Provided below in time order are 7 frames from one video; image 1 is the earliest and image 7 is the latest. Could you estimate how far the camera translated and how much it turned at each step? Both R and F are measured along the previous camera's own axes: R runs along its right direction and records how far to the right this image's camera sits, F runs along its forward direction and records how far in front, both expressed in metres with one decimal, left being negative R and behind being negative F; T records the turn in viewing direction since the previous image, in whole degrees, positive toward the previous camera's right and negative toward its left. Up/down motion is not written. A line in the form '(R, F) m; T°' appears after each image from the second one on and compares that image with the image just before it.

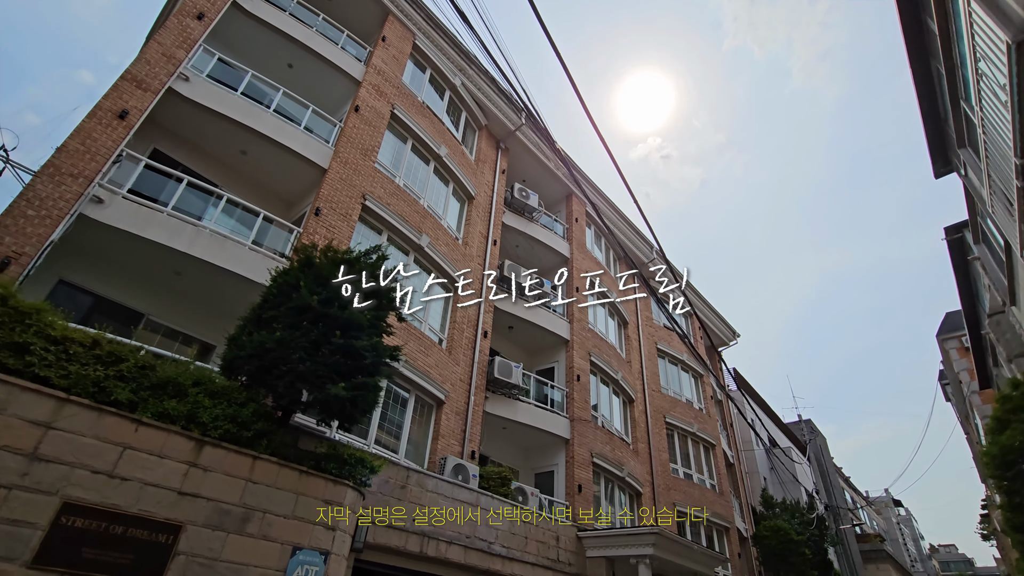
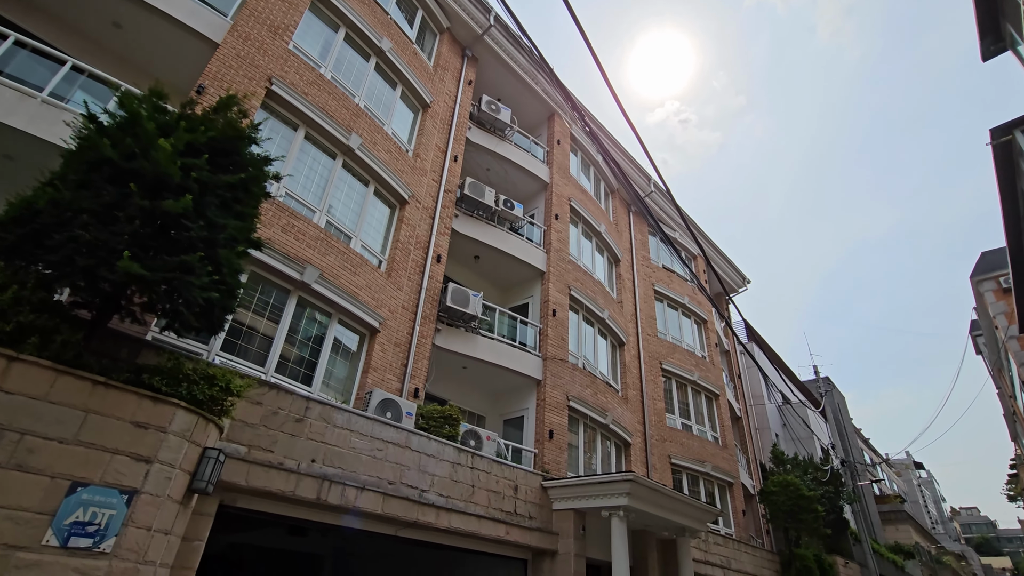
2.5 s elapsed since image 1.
(+1.2, +1.9) m; -2°
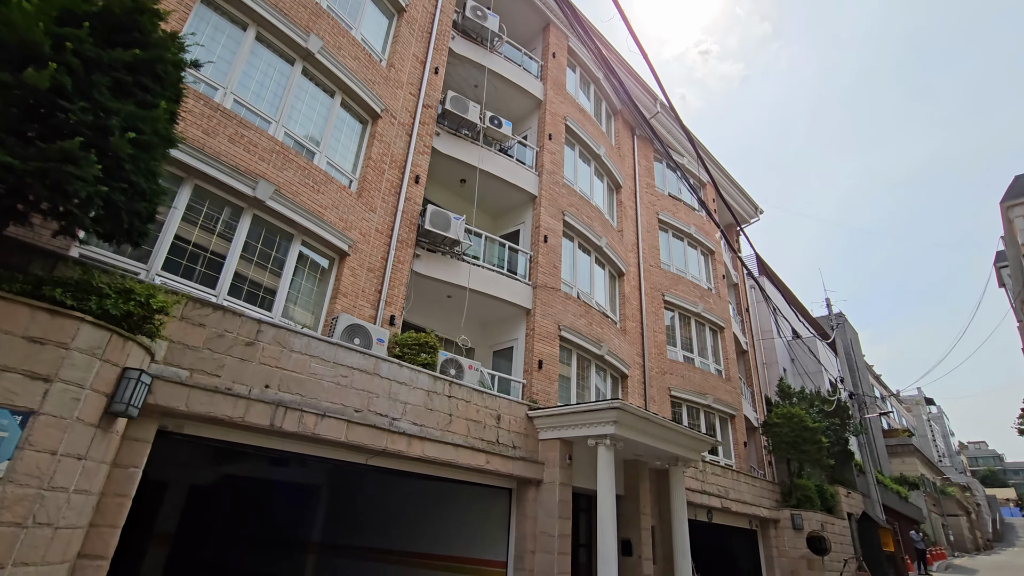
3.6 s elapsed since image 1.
(+0.6, +0.7) m; -1°
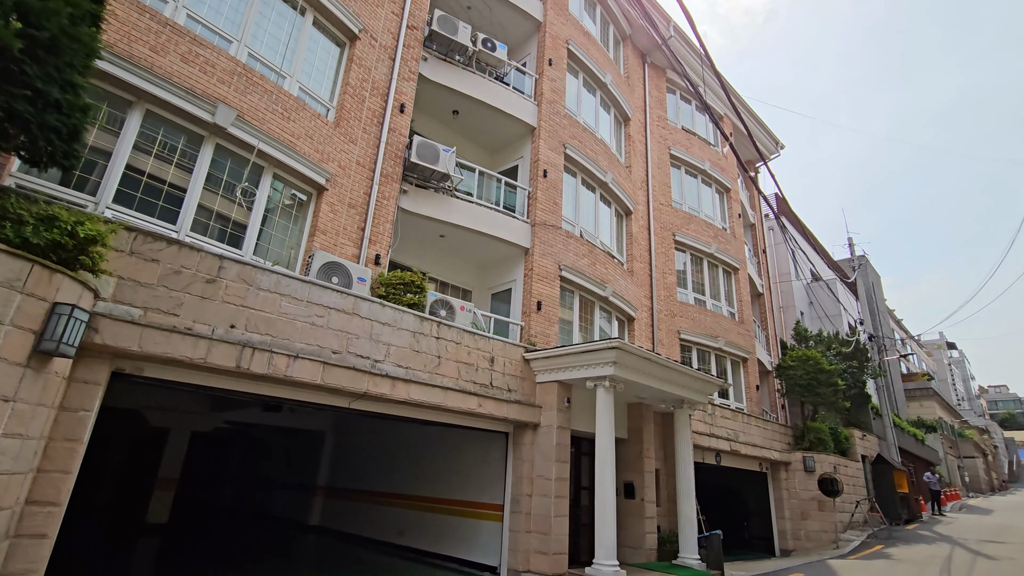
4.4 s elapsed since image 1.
(+0.4, +0.6) m; -2°
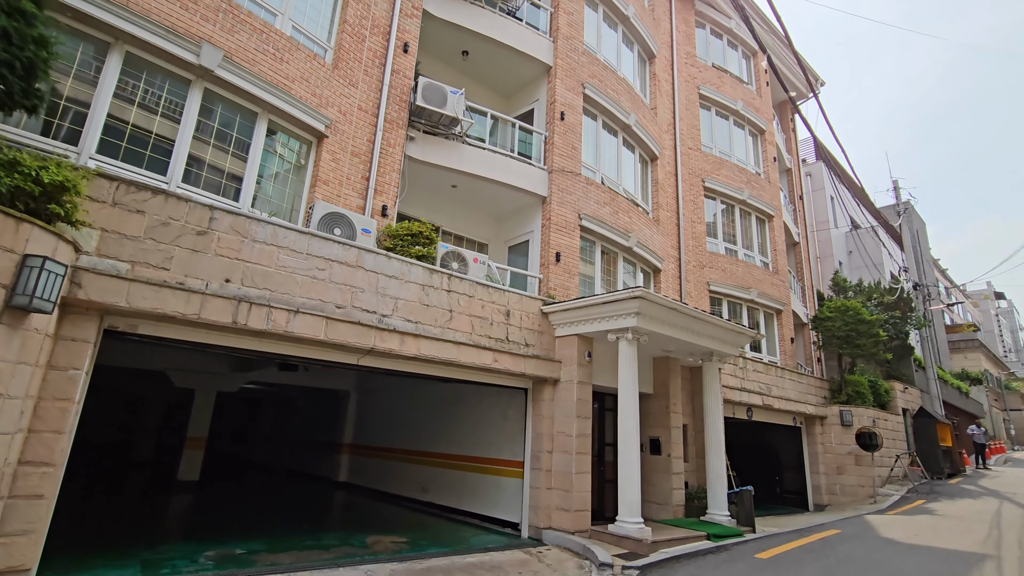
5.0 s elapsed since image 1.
(+0.2, +0.5) m; -3°
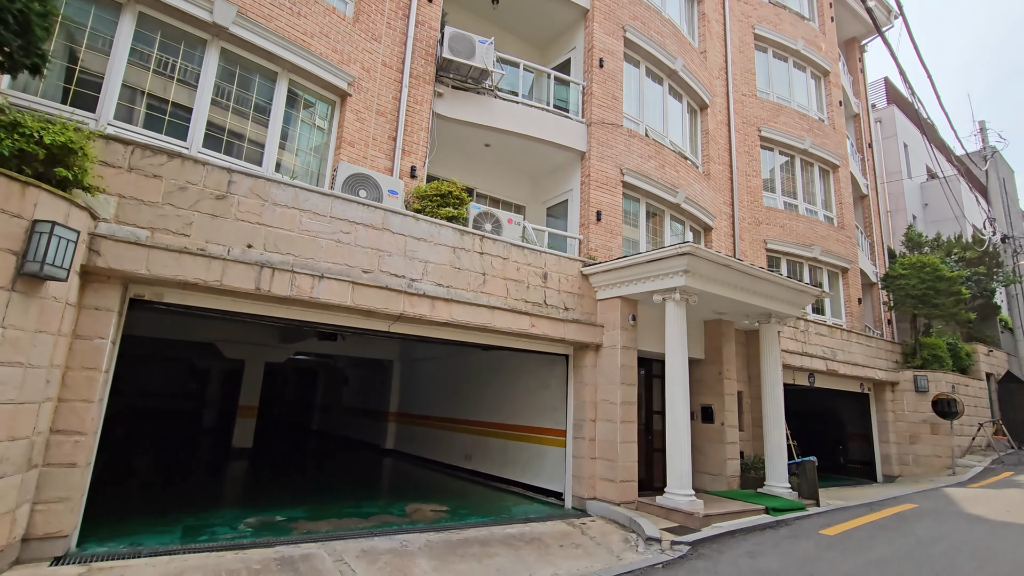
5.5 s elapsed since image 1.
(+0.1, +0.4) m; -5°
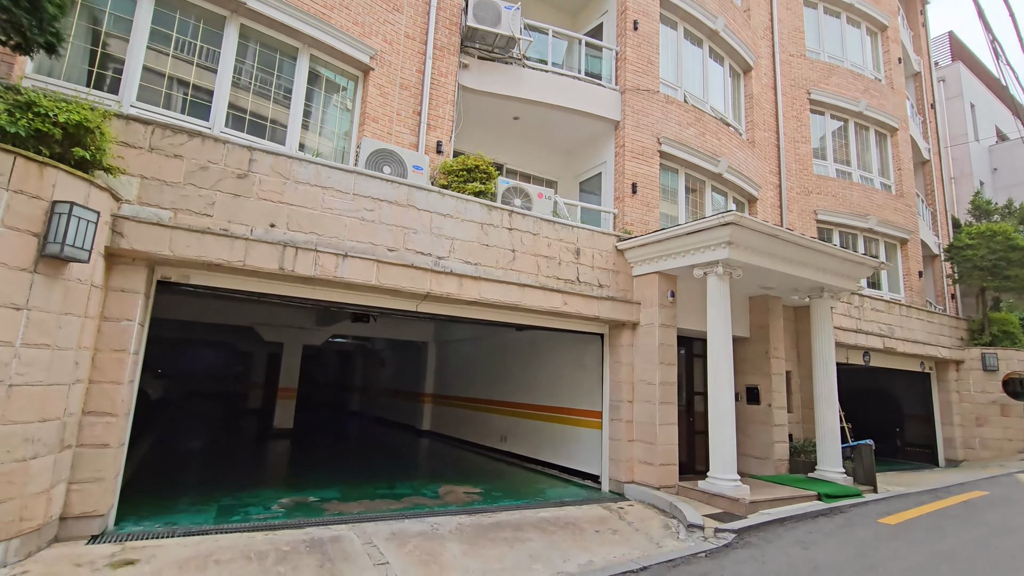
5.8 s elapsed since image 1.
(+0.1, +0.3) m; -4°
